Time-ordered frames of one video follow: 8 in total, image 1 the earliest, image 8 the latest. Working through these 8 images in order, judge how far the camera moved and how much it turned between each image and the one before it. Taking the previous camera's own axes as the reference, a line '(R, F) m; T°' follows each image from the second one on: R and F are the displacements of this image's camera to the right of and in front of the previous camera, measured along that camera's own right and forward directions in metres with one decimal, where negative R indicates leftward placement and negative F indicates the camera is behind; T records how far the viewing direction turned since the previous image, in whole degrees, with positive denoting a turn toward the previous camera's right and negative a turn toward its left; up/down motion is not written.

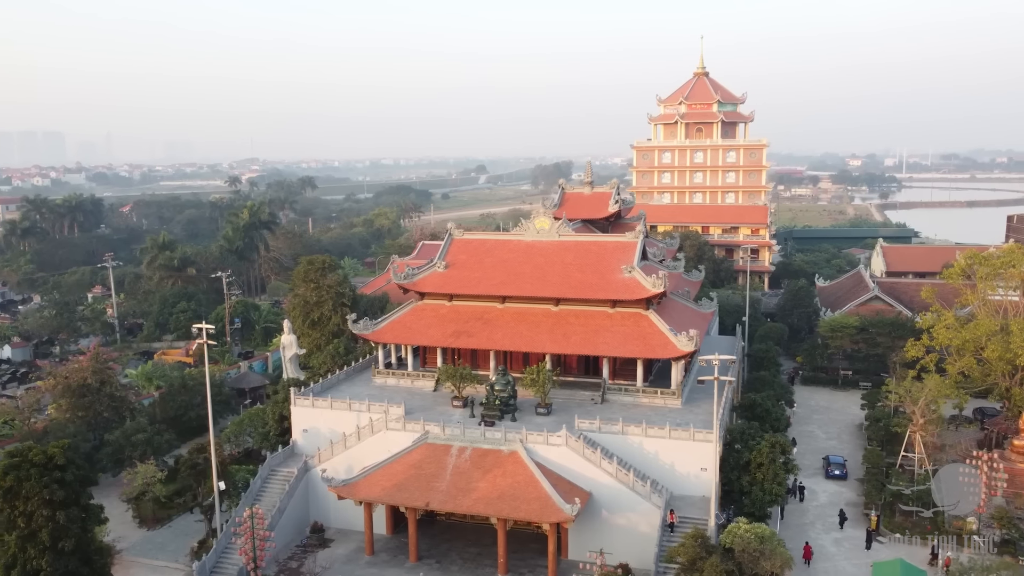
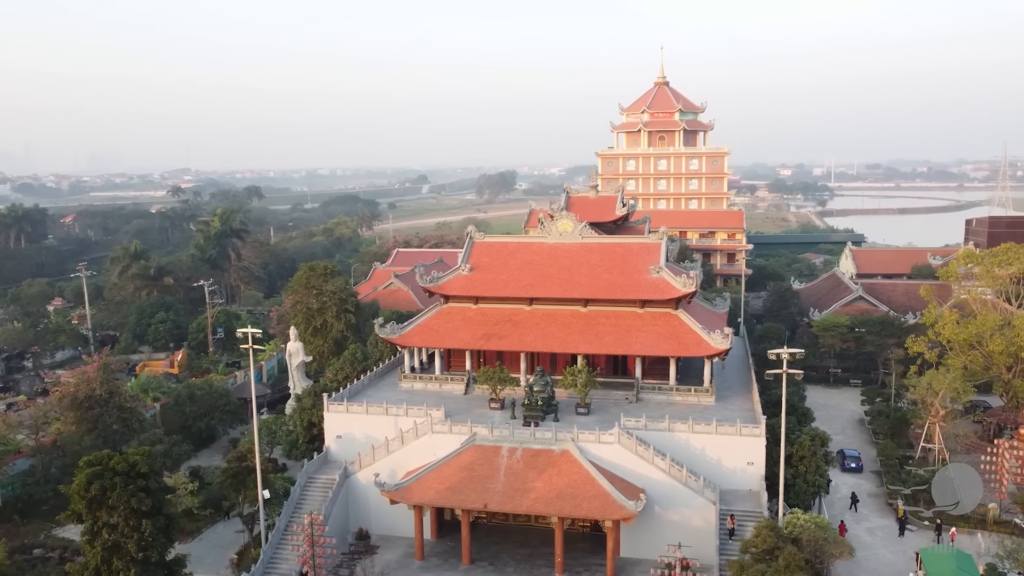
(-2.5, +0.1) m; +4°
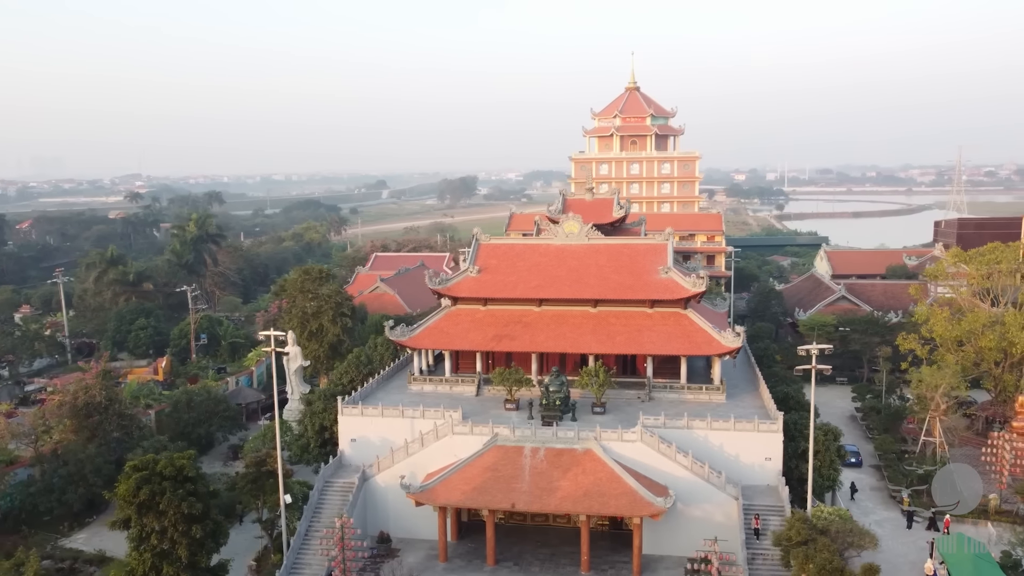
(-1.5, 0.0) m; +3°
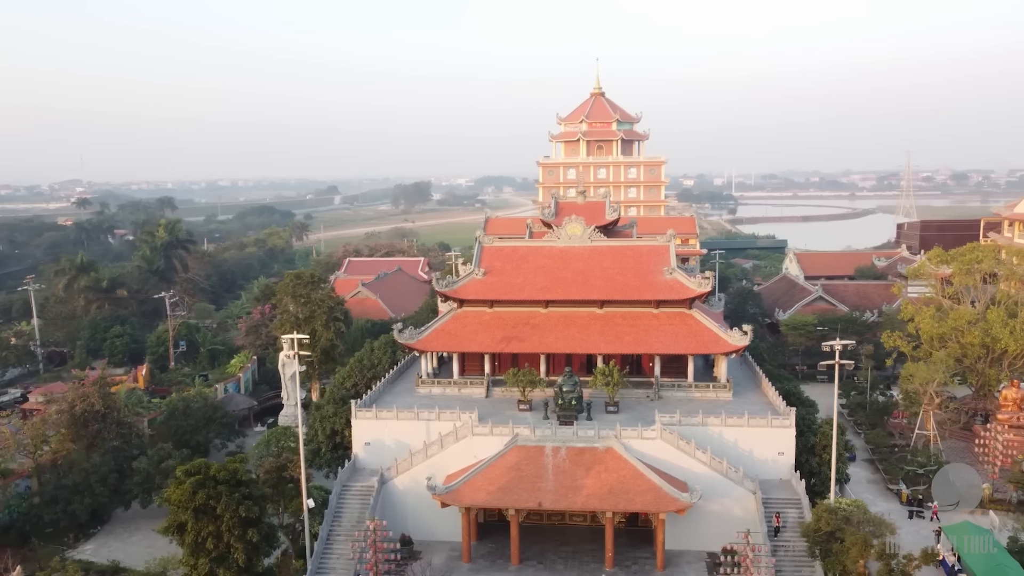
(-1.6, -0.1) m; +3°
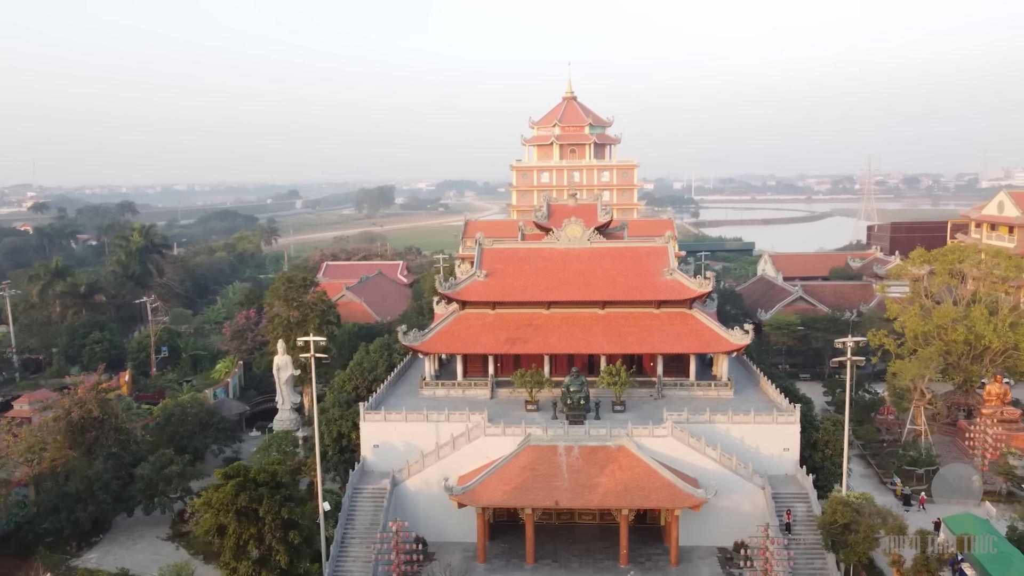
(-1.2, -0.1) m; +2°
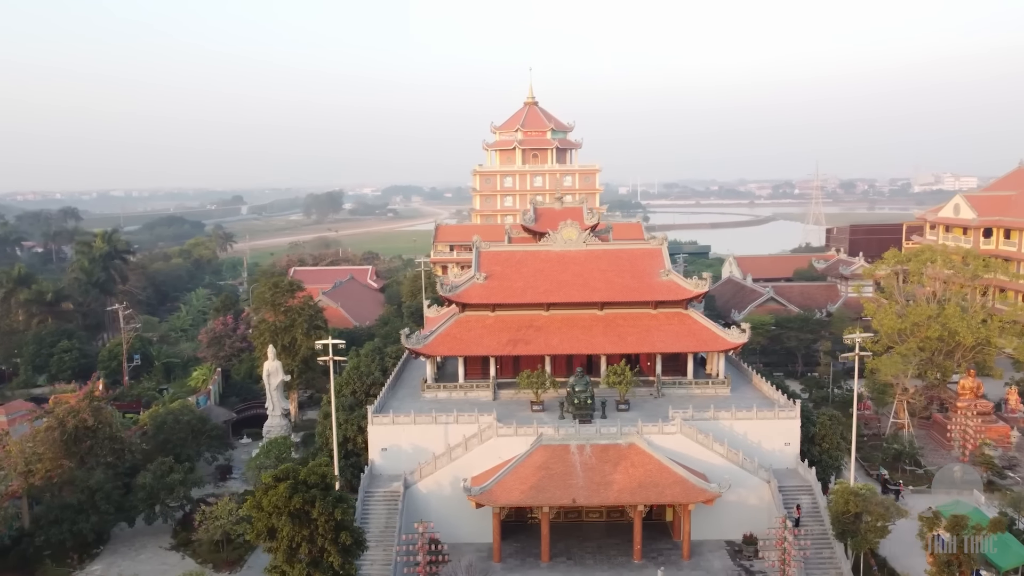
(-1.5, -0.2) m; +3°
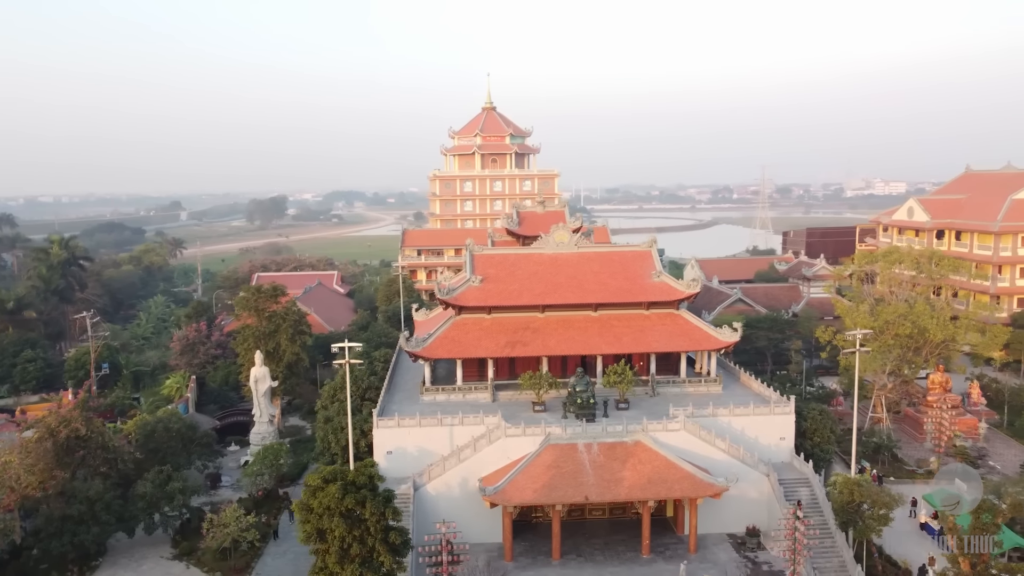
(-1.5, -0.2) m; +4°
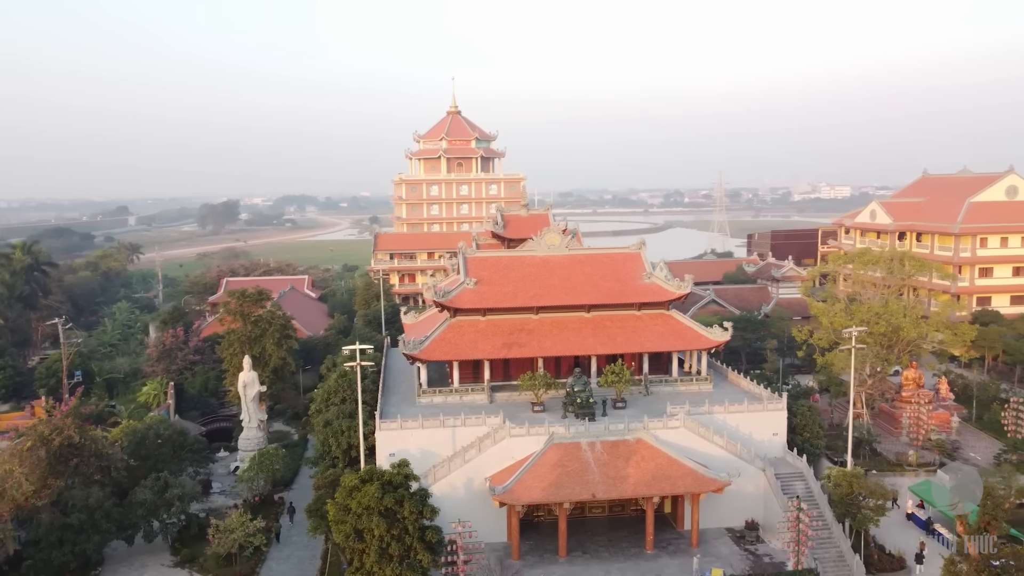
(-1.2, -0.2) m; +3°
